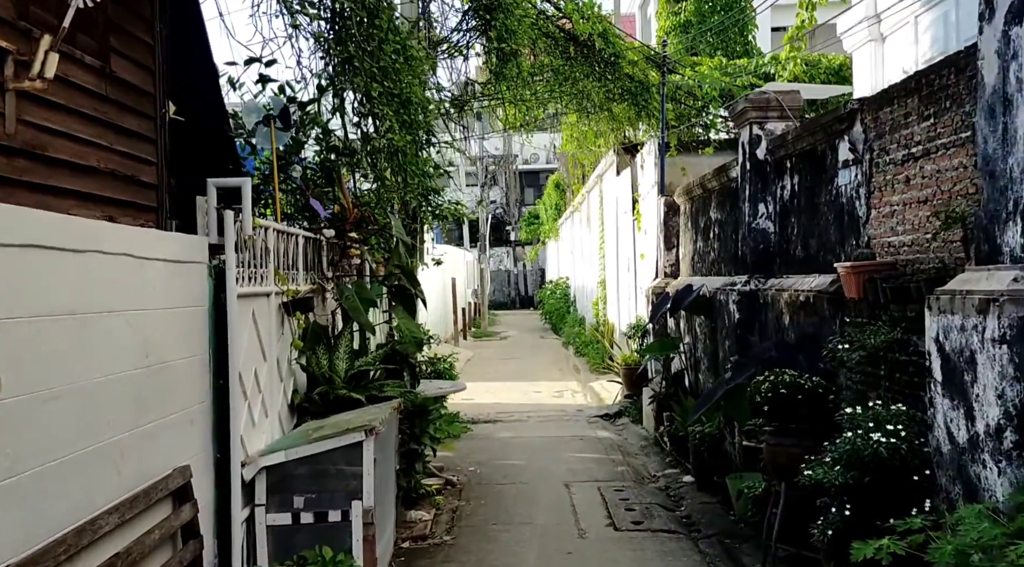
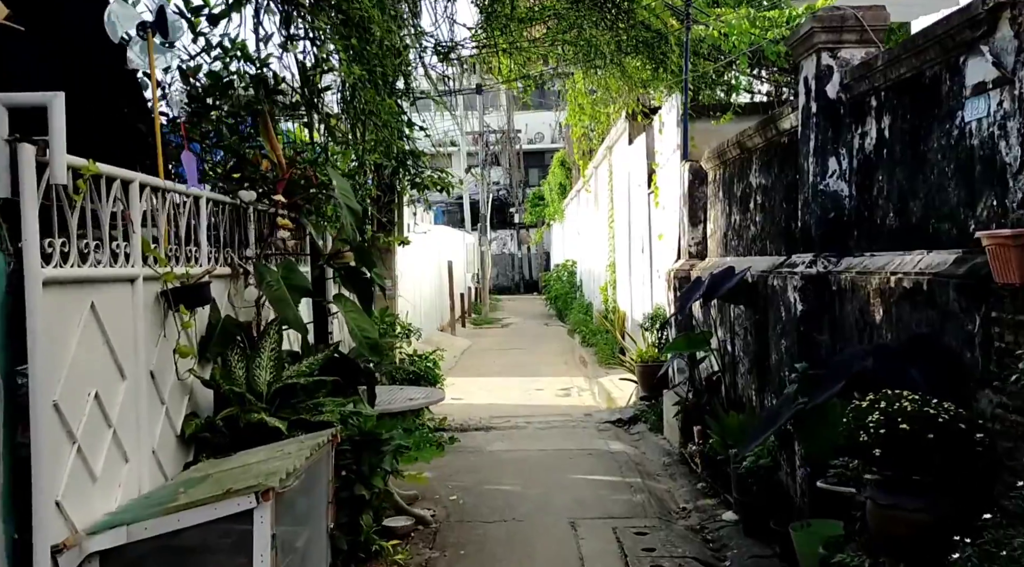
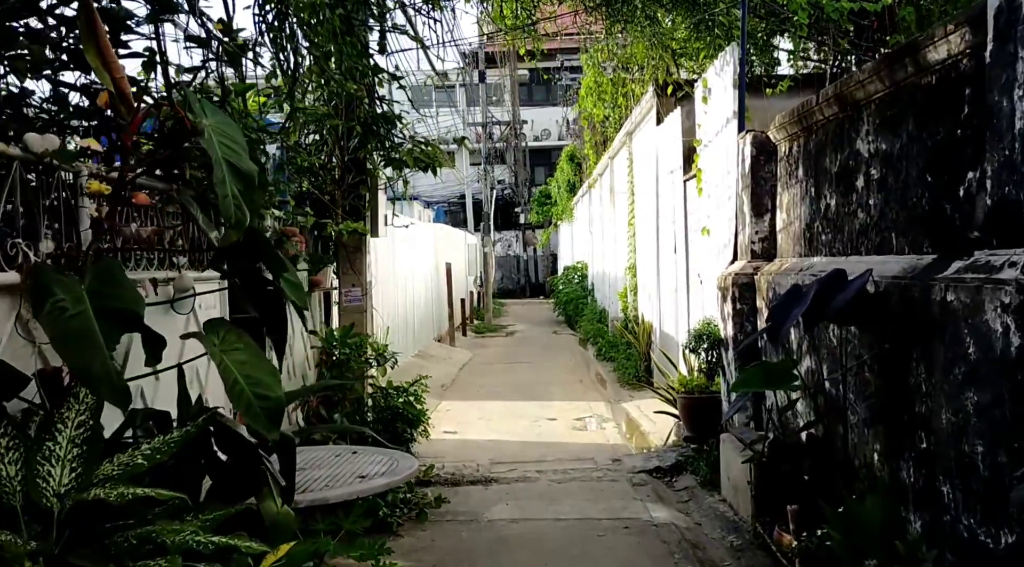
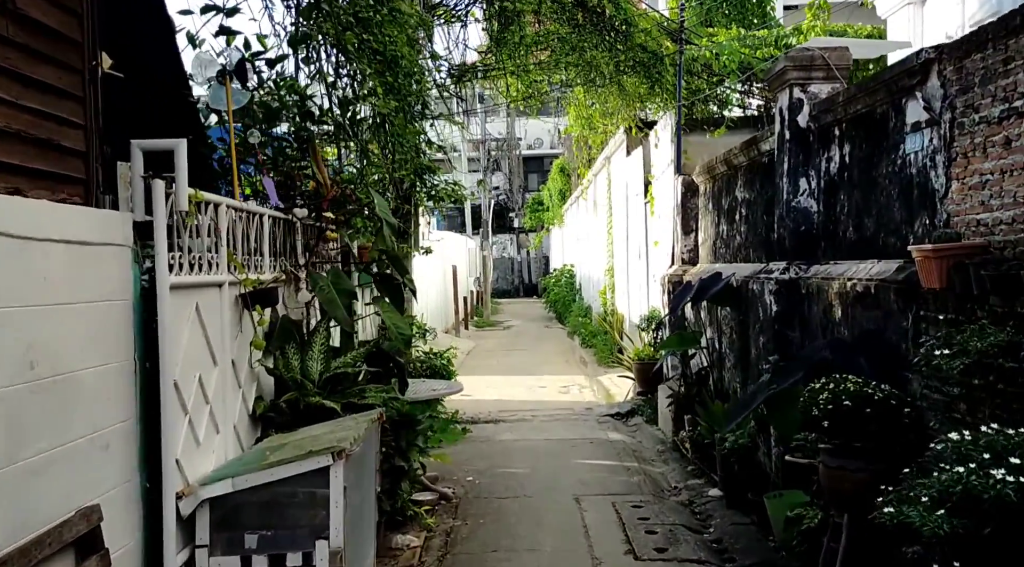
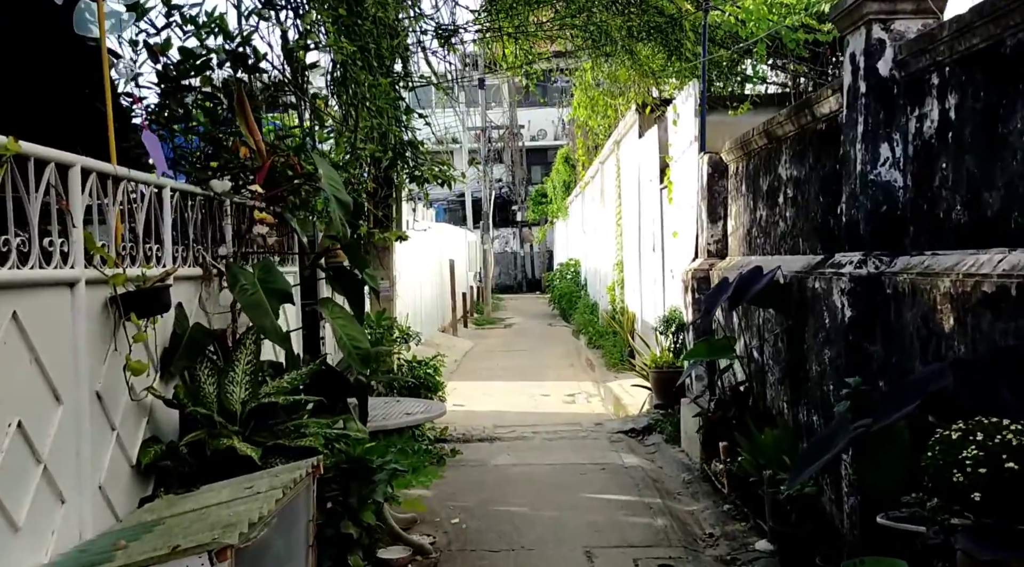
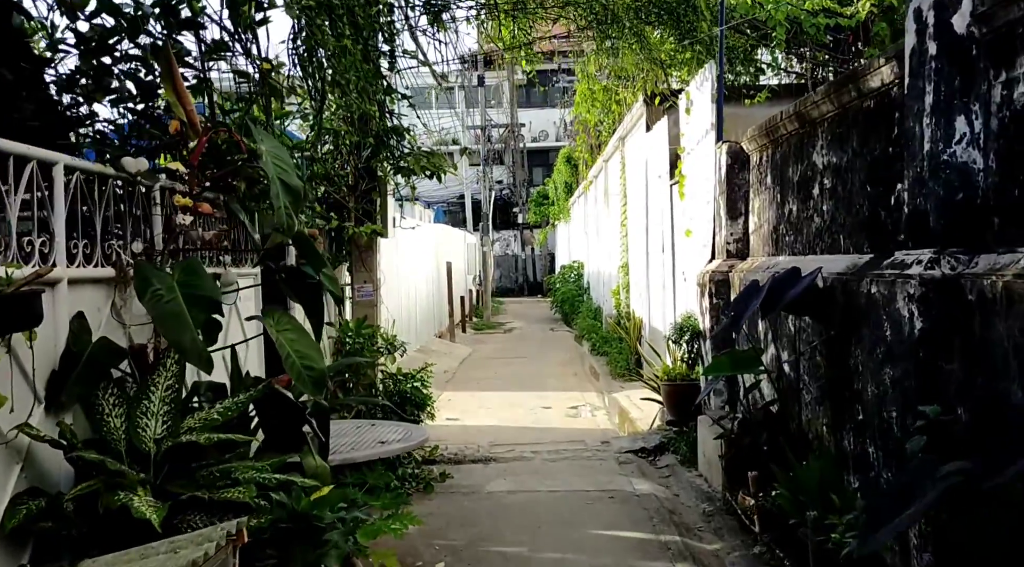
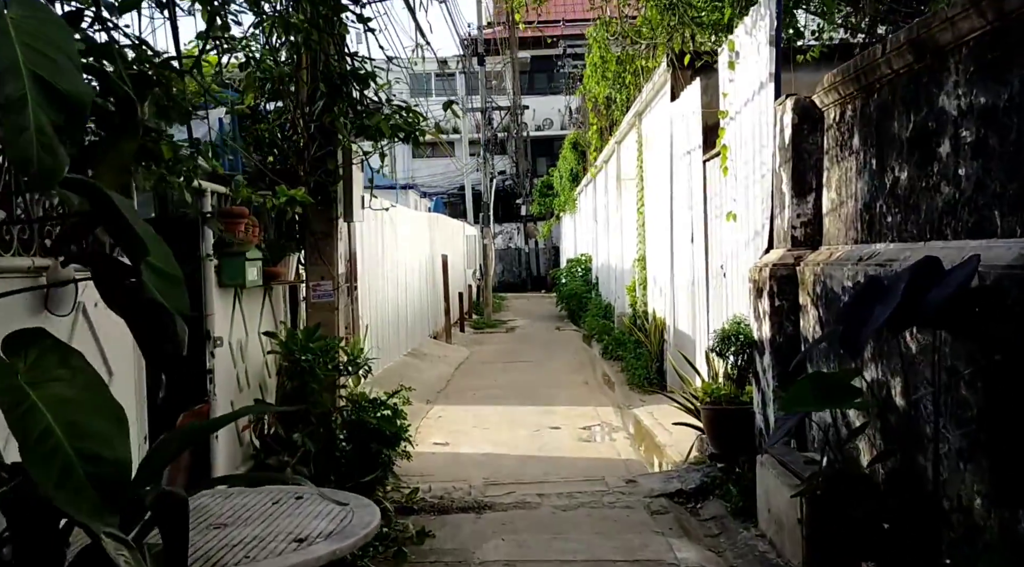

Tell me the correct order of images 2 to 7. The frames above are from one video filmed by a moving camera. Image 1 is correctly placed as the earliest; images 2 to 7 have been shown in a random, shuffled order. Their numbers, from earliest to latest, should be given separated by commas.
4, 2, 5, 6, 3, 7
